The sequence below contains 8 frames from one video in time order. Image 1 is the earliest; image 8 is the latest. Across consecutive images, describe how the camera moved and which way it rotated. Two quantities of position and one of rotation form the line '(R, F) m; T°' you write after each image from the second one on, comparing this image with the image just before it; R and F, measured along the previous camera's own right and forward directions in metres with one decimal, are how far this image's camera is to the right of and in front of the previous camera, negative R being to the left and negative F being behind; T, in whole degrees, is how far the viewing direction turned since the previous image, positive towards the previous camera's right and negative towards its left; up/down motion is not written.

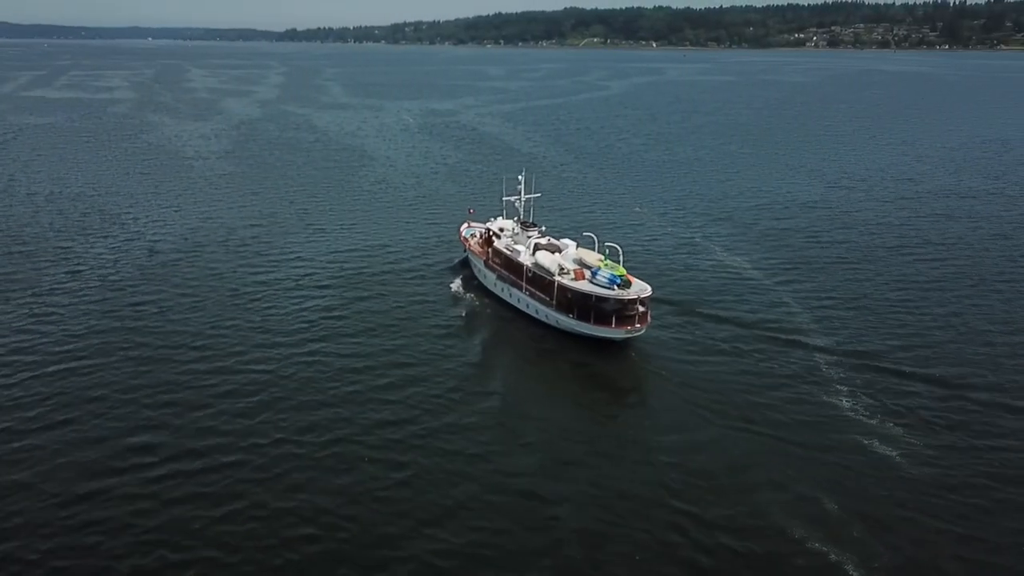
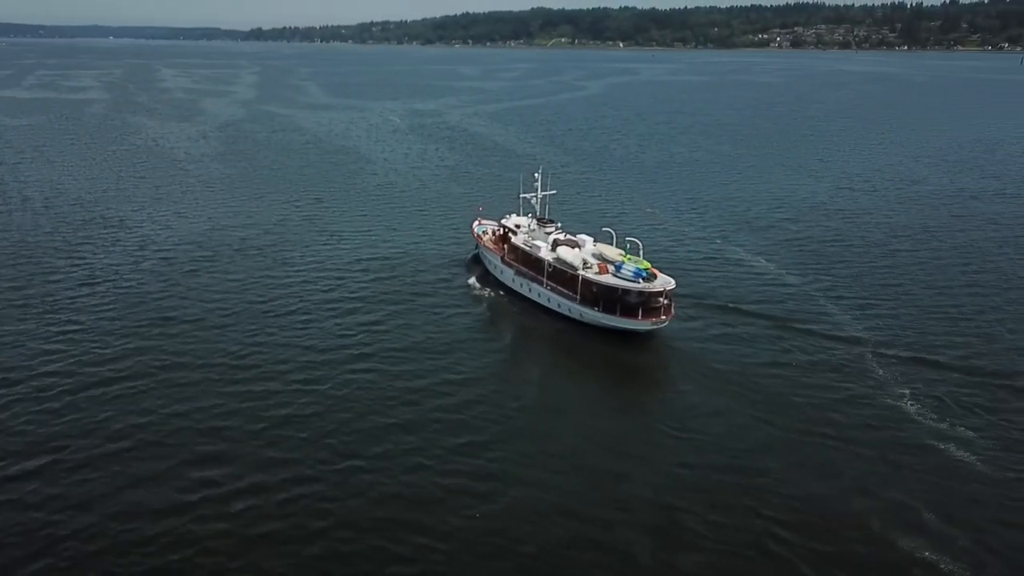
(-5.6, +2.5) m; +2°
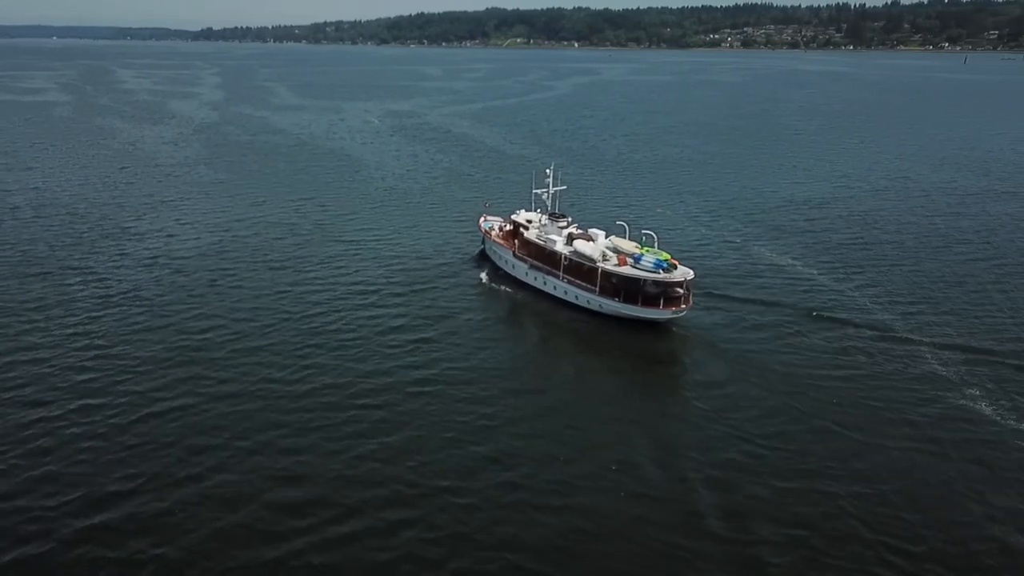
(-6.7, +3.2) m; +3°
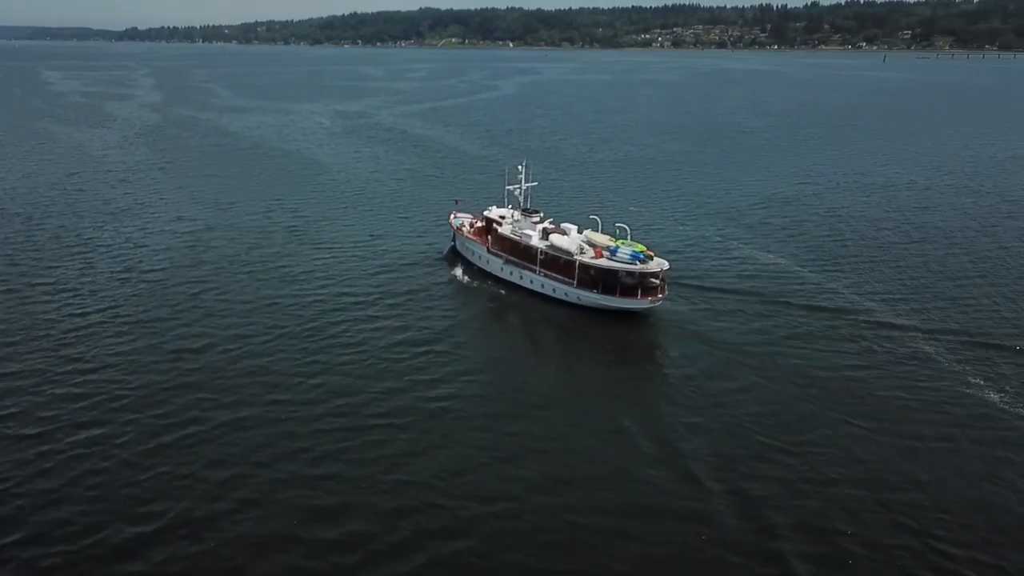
(-4.7, +2.2) m; +4°
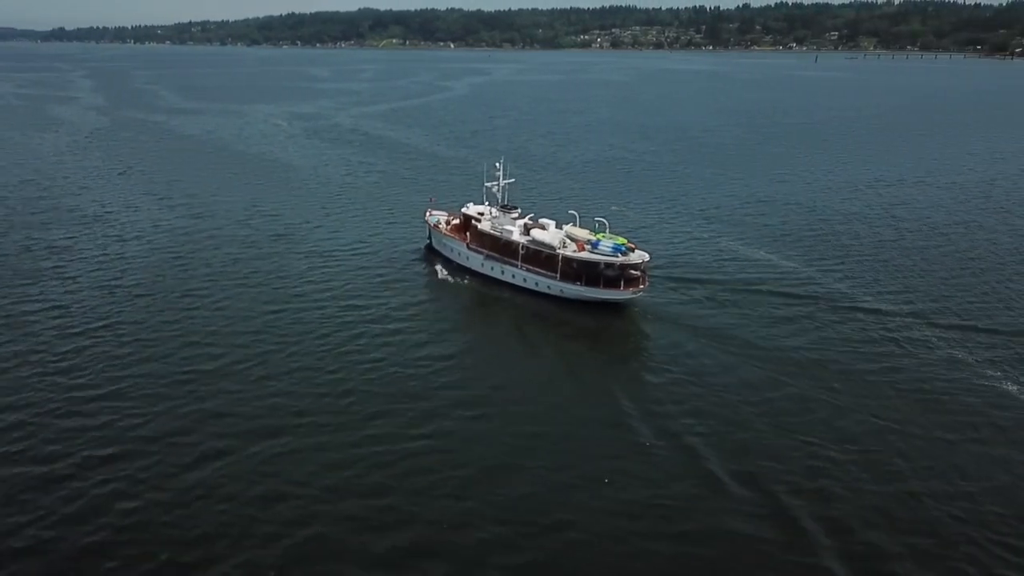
(-5.2, +2.3) m; +4°
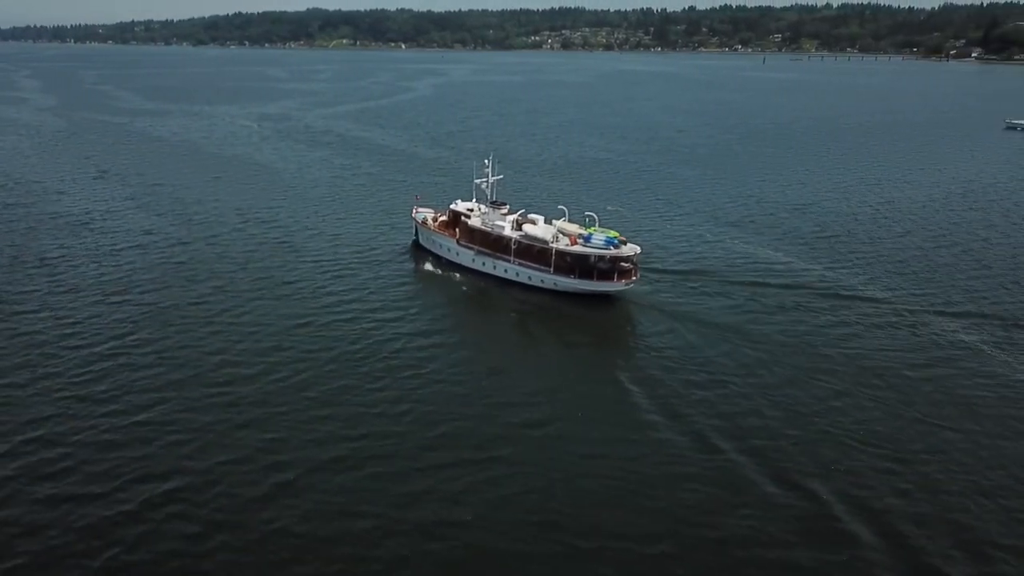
(-5.8, +2.6) m; +3°
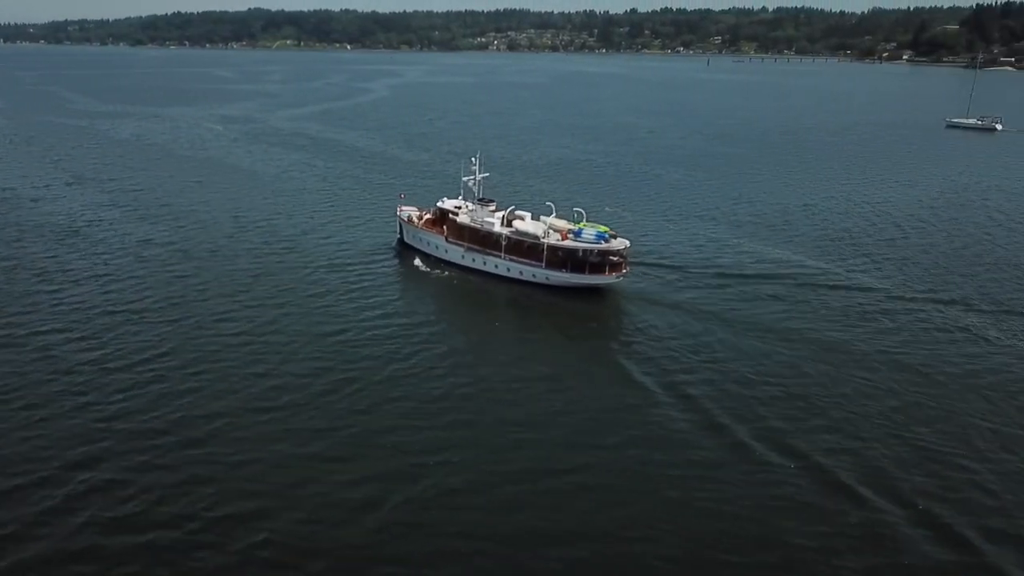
(-6.6, +2.8) m; +4°
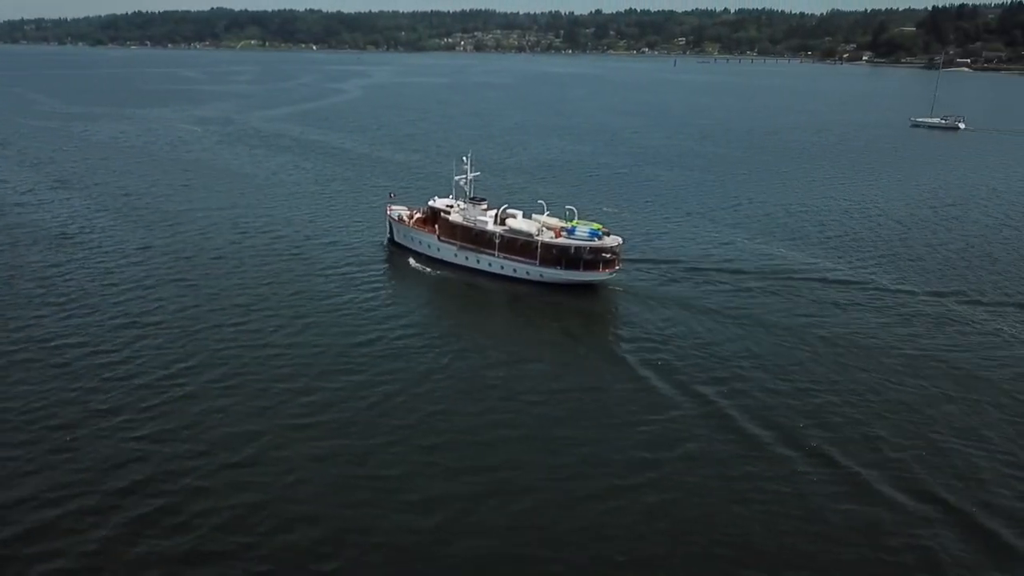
(-4.1, +1.6) m; +2°
